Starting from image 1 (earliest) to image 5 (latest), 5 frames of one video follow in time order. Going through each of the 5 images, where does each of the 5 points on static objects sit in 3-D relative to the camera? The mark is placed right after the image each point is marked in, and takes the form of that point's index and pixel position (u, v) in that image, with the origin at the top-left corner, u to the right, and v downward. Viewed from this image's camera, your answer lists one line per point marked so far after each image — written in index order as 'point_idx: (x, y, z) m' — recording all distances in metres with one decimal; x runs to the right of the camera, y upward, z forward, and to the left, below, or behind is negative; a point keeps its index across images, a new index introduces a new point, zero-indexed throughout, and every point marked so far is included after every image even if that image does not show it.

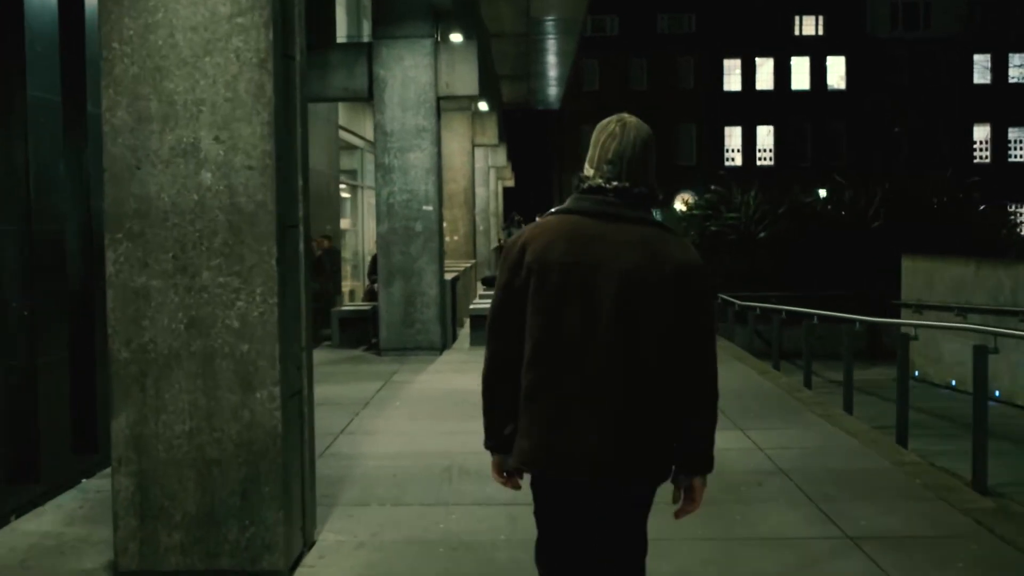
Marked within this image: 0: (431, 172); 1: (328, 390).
0: (-0.8, +1.2, +14.7) m
1: (-1.6, -0.9, +11.9) m
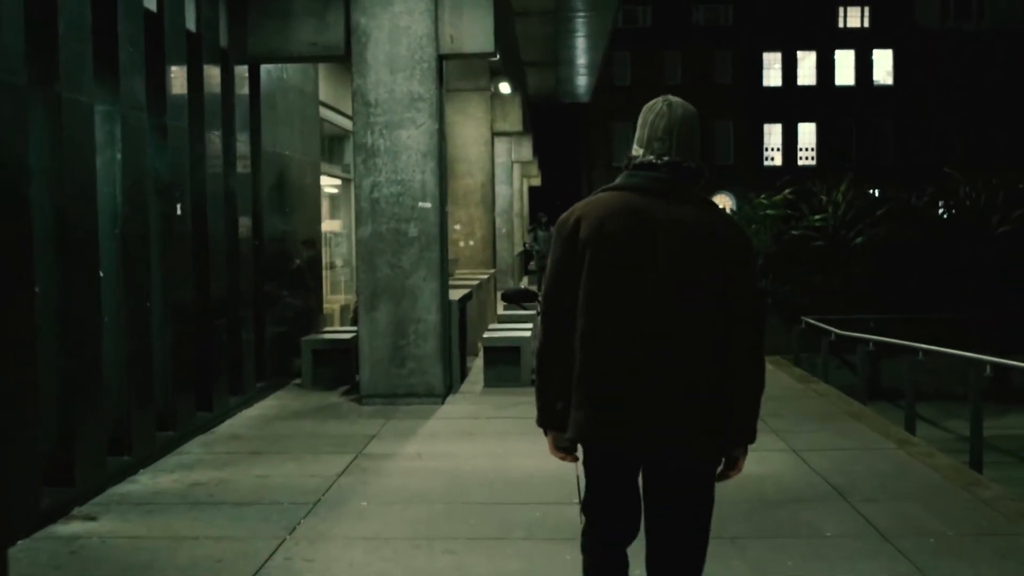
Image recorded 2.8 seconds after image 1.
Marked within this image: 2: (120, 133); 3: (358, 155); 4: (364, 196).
0: (-0.6, +1.0, +10.9) m
1: (-1.4, -1.1, +8.0) m
2: (-2.2, +0.9, +7.7) m
3: (-1.2, +1.0, +10.9) m
4: (-1.2, +0.7, +10.9) m
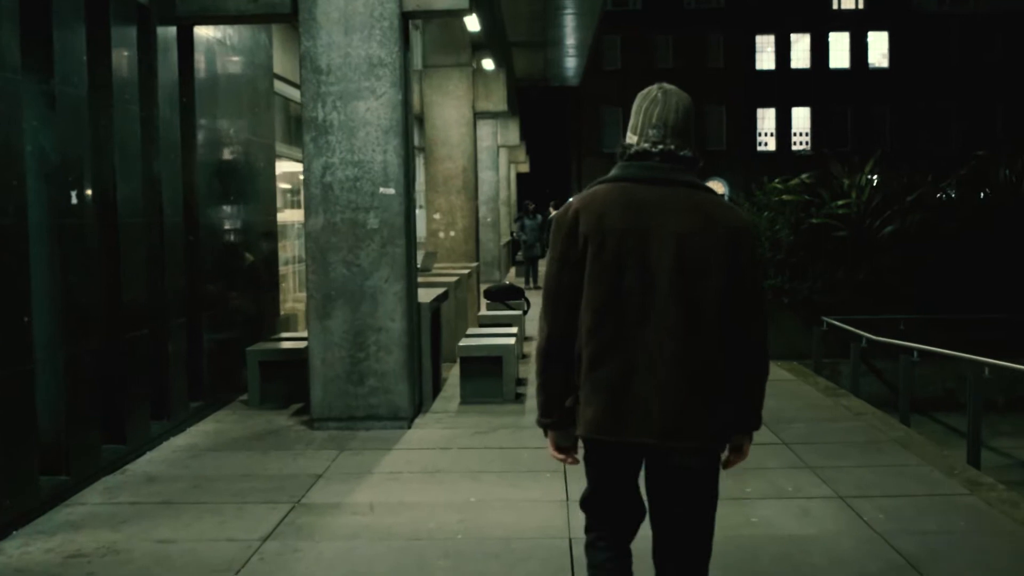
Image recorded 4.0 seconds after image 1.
0: (-0.8, +1.0, +9.1) m
1: (-1.5, -1.1, +6.3) m
2: (-2.3, +0.8, +6.0) m
3: (-1.3, +1.0, +9.1) m
4: (-1.3, +0.7, +9.1) m
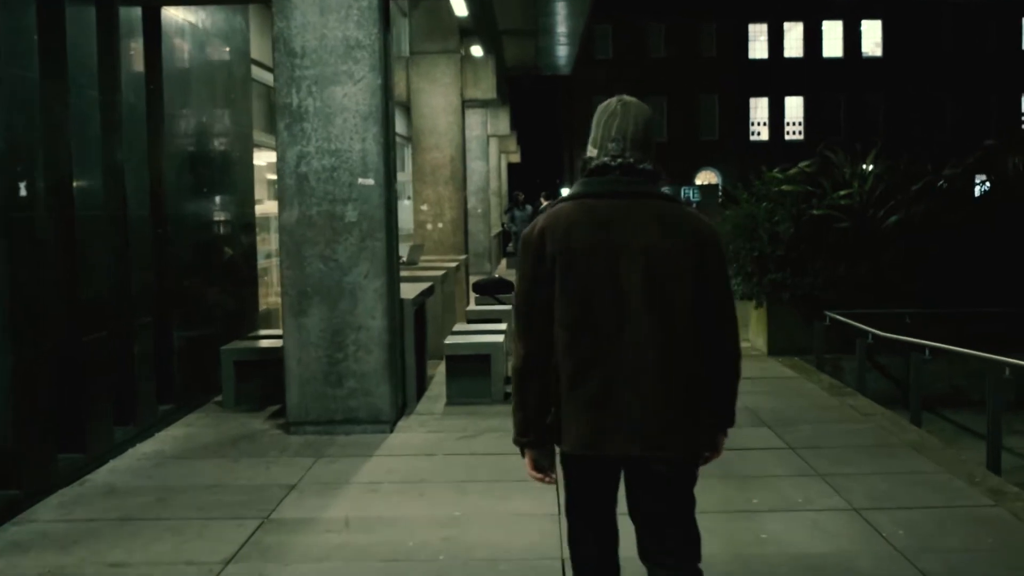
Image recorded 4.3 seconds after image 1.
0: (-0.9, +1.0, +8.6) m
1: (-1.6, -1.1, +5.8) m
2: (-2.3, +0.8, +5.4) m
3: (-1.4, +1.0, +8.6) m
4: (-1.4, +0.7, +8.6) m
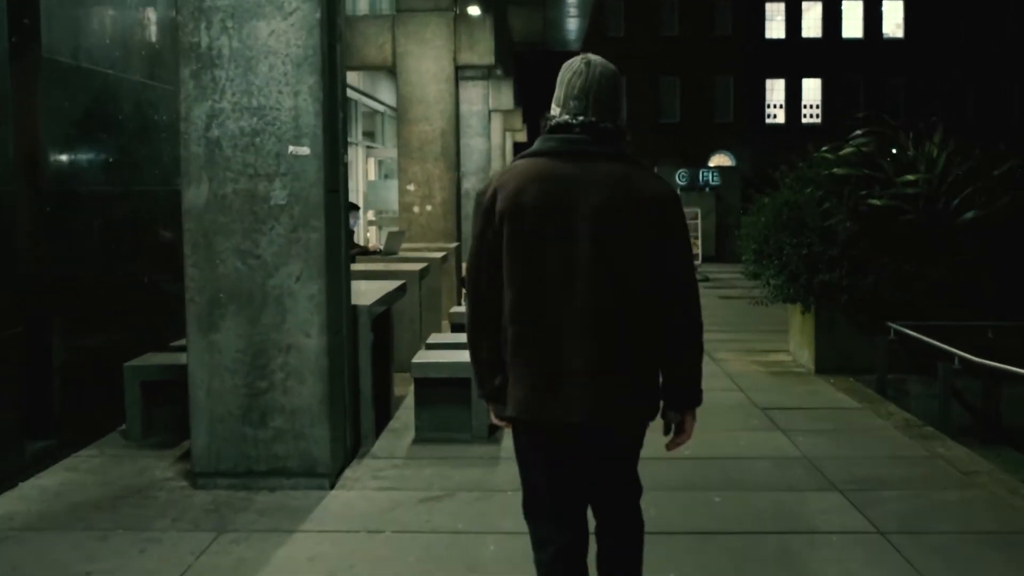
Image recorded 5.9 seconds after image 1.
0: (-0.9, +1.0, +6.3) m
1: (-1.7, -1.2, +3.6) m
2: (-2.4, +0.8, +3.2) m
3: (-1.5, +1.0, +6.4) m
4: (-1.4, +0.7, +6.4) m
